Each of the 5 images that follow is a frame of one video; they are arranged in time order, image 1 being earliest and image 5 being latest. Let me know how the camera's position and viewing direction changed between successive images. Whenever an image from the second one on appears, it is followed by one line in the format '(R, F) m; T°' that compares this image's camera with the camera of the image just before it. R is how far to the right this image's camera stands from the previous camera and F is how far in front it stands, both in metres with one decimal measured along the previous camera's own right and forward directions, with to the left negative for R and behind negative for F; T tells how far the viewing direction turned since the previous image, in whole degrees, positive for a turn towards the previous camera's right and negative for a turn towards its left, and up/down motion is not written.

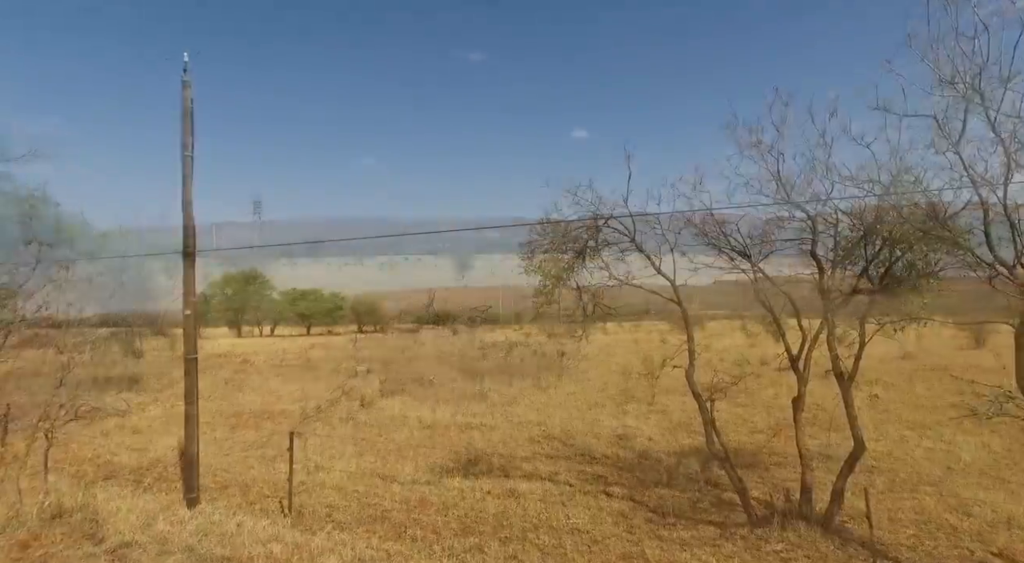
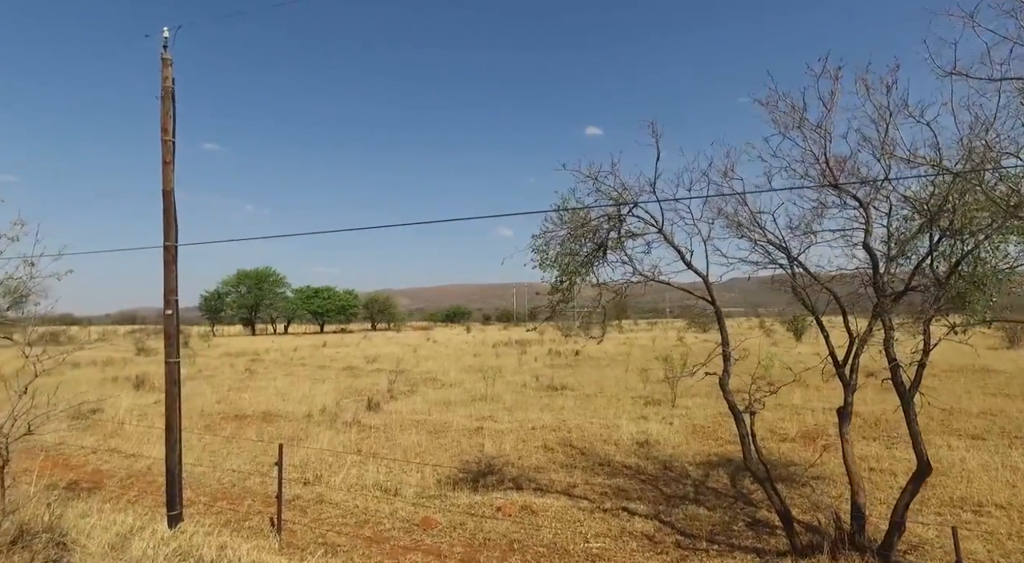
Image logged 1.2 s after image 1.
(0.0, +0.8) m; -1°
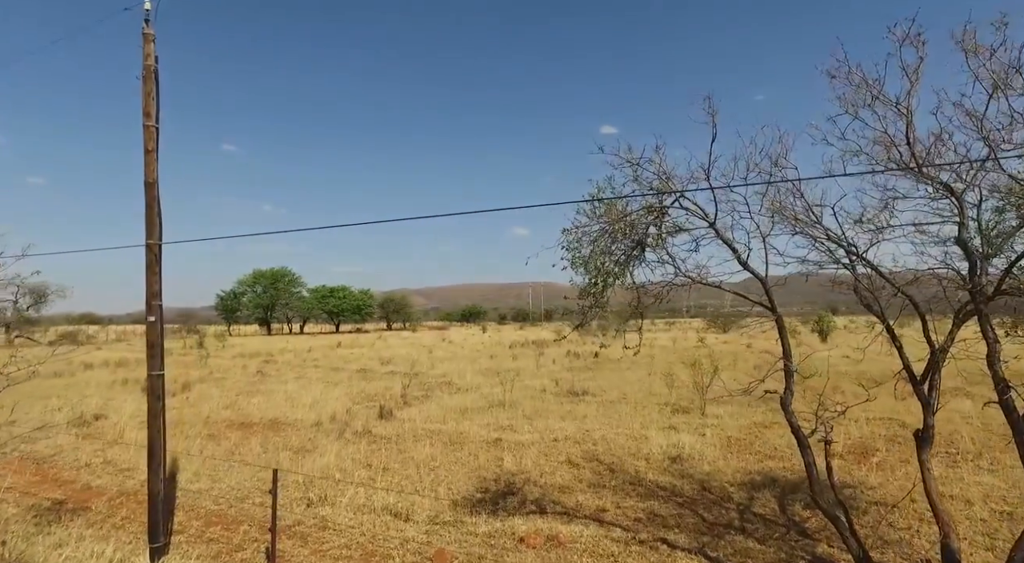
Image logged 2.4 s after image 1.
(-0.1, +0.9) m; -2°
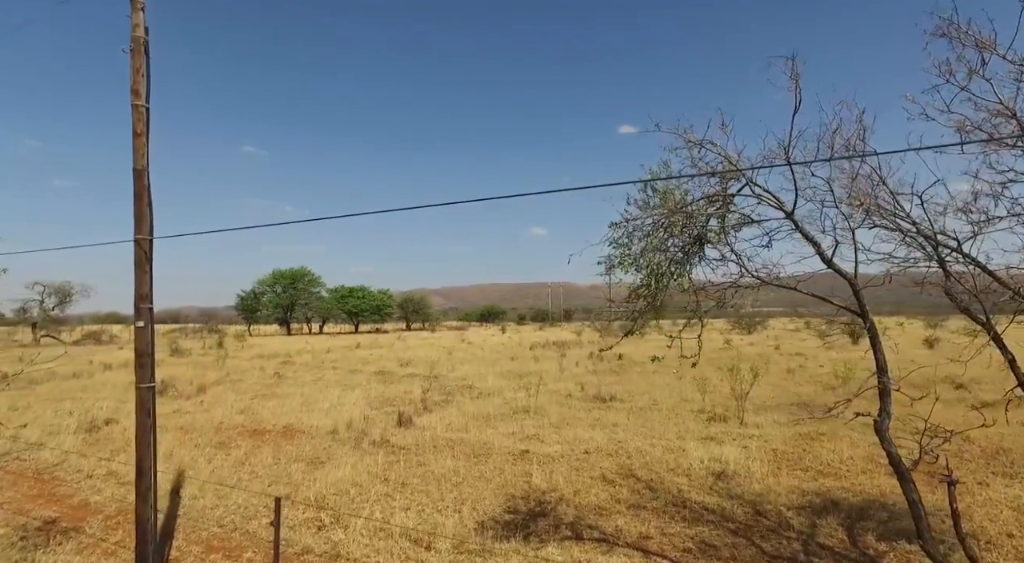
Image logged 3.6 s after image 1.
(-0.2, +0.8) m; -2°
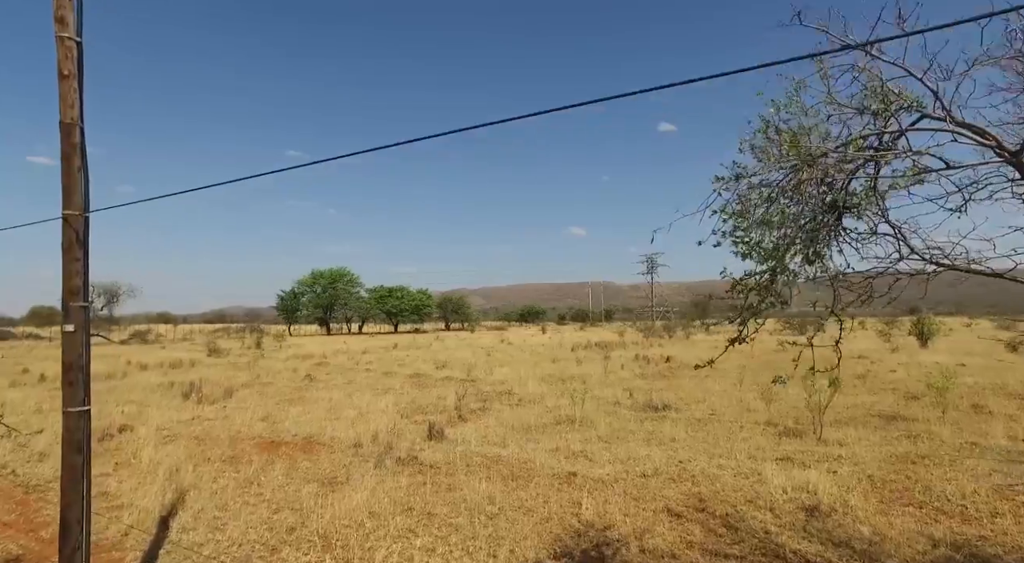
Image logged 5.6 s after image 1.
(-0.1, +1.6) m; -4°
